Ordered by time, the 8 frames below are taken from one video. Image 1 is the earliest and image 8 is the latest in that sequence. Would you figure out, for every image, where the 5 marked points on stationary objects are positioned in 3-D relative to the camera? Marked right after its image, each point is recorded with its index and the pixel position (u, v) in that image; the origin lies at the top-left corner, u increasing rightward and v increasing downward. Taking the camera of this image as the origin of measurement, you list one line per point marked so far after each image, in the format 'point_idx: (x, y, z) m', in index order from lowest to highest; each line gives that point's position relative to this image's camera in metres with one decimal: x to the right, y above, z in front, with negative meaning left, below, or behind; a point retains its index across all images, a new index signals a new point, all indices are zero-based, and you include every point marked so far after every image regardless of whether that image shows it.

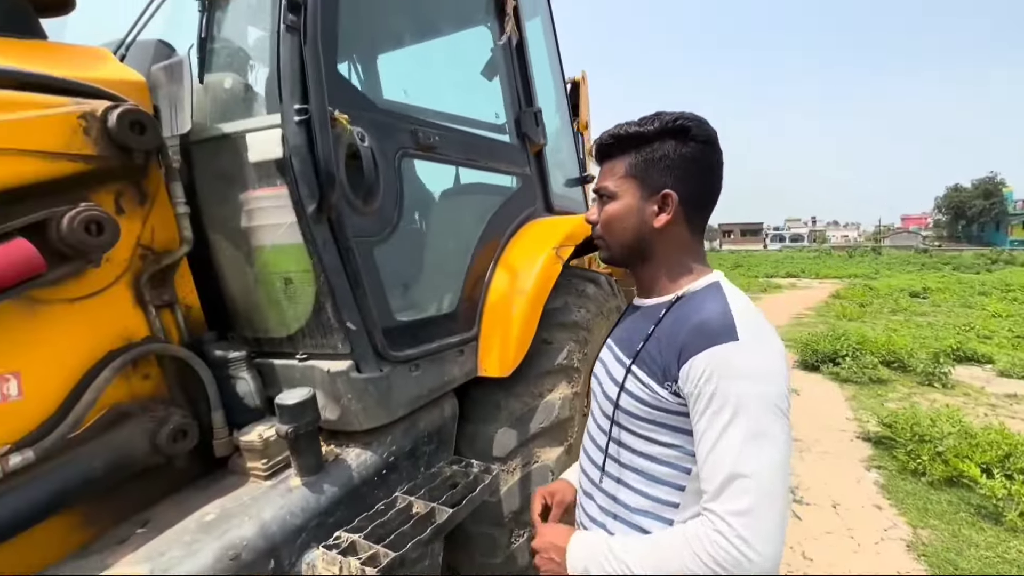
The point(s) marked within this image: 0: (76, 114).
0: (-1.2, +0.5, +2.0) m
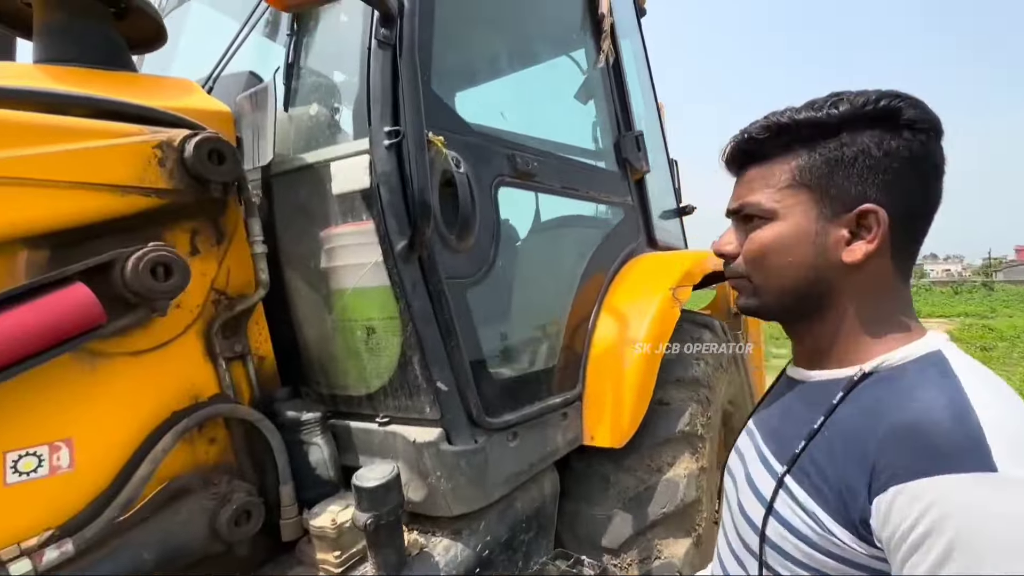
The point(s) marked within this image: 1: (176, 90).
0: (-0.9, +0.4, +1.8) m
1: (-1.0, +0.6, +2.3) m
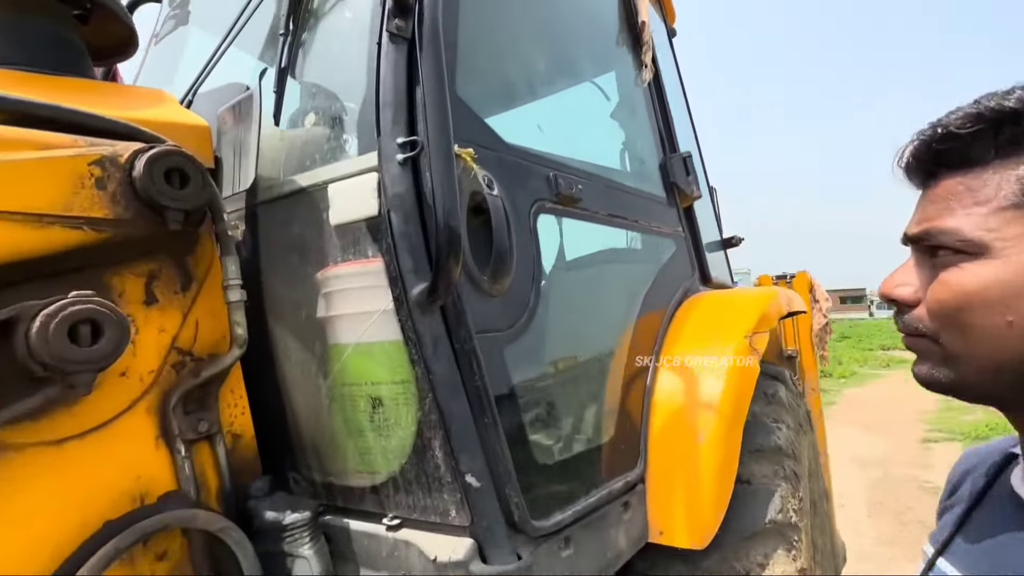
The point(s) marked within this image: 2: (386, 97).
0: (-0.8, +0.2, +1.4) m
1: (-0.9, +0.5, +1.8) m
2: (-0.3, +0.4, +1.6) m
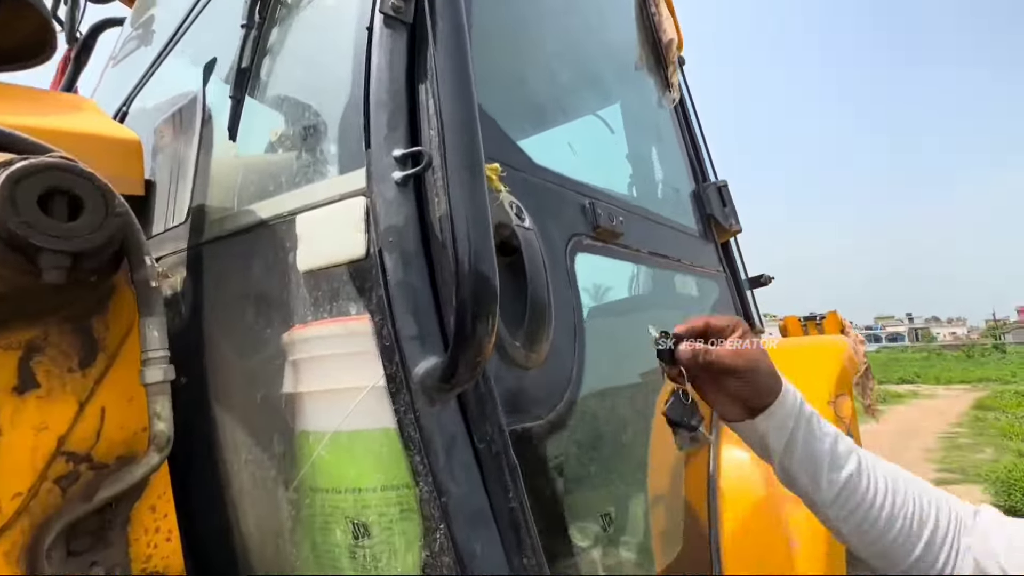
0: (-0.7, +0.1, +0.9) m
1: (-0.9, +0.3, +1.4) m
2: (-0.2, +0.3, +1.1) m
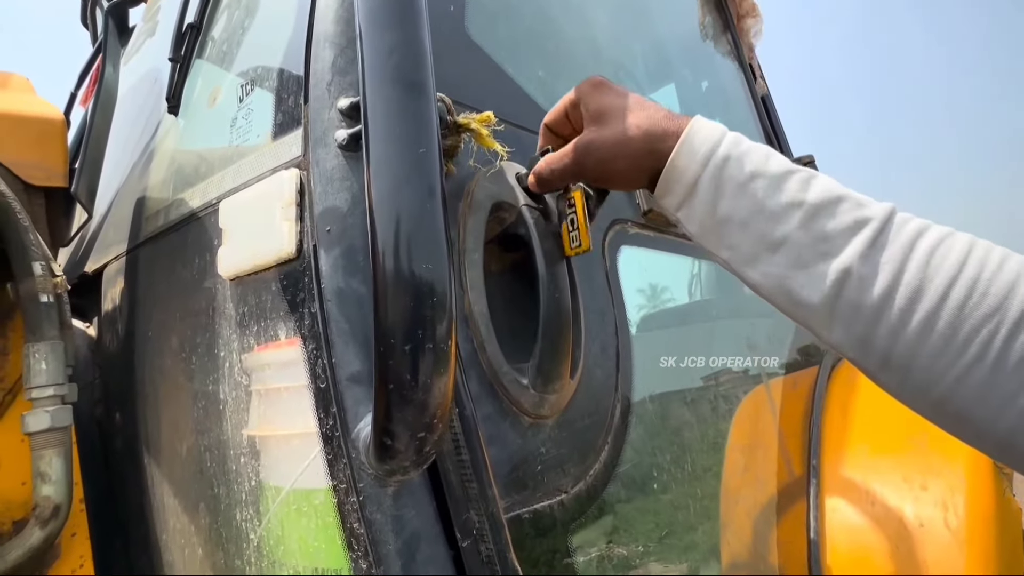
0: (-0.7, +0.1, +0.6) m
1: (-0.8, +0.3, +1.1) m
2: (-0.2, +0.3, +0.8) m
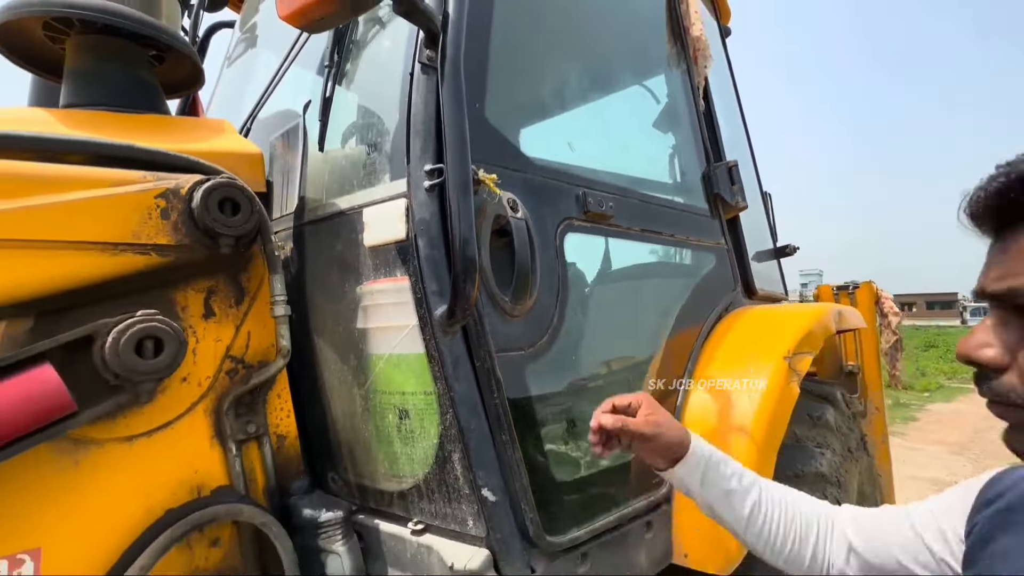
0: (-0.8, +0.2, +1.5) m
1: (-0.8, +0.4, +2.0) m
2: (-0.2, +0.4, +1.6) m
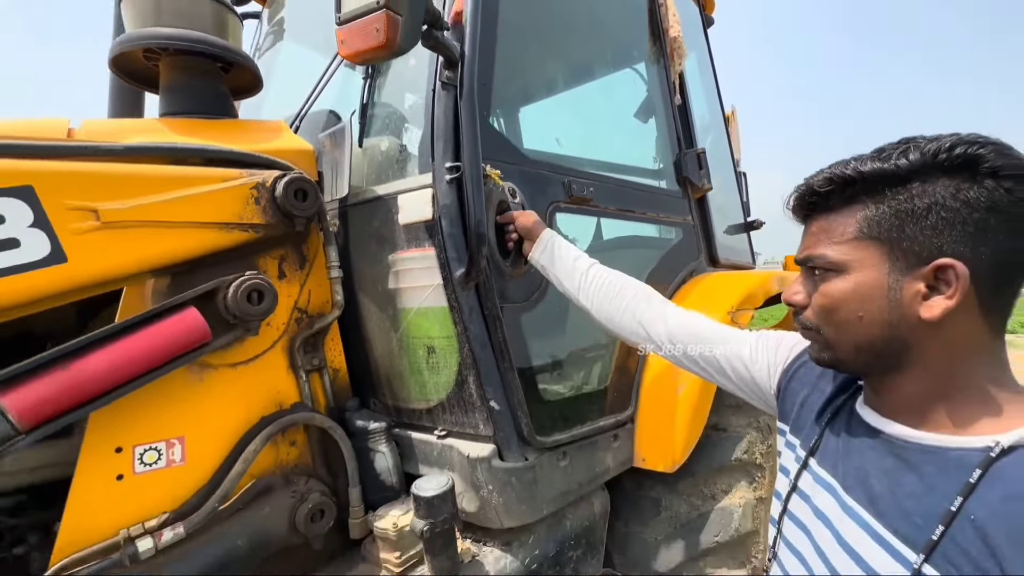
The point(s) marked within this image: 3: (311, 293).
0: (-0.8, +0.3, +2.0) m
1: (-0.8, +0.5, +2.5) m
2: (-0.2, +0.5, +2.2) m
3: (-0.6, 0.0, +2.2) m
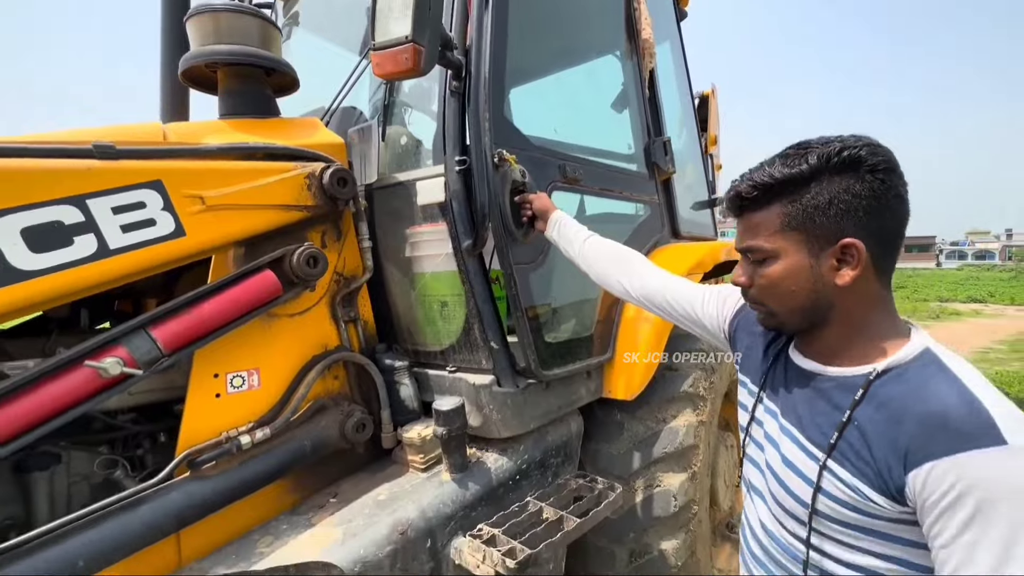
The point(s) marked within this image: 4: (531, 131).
0: (-0.8, +0.4, +2.6) m
1: (-0.9, +0.7, +3.0) m
2: (-0.2, +0.6, +2.7) m
3: (-0.6, +0.1, +2.8) m
4: (+0.1, +0.6, +3.1) m
